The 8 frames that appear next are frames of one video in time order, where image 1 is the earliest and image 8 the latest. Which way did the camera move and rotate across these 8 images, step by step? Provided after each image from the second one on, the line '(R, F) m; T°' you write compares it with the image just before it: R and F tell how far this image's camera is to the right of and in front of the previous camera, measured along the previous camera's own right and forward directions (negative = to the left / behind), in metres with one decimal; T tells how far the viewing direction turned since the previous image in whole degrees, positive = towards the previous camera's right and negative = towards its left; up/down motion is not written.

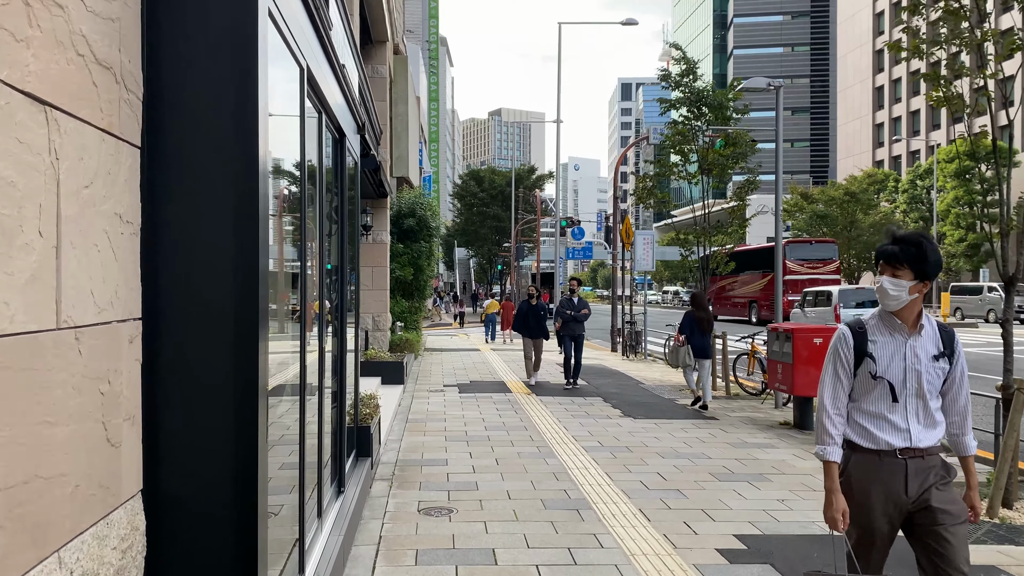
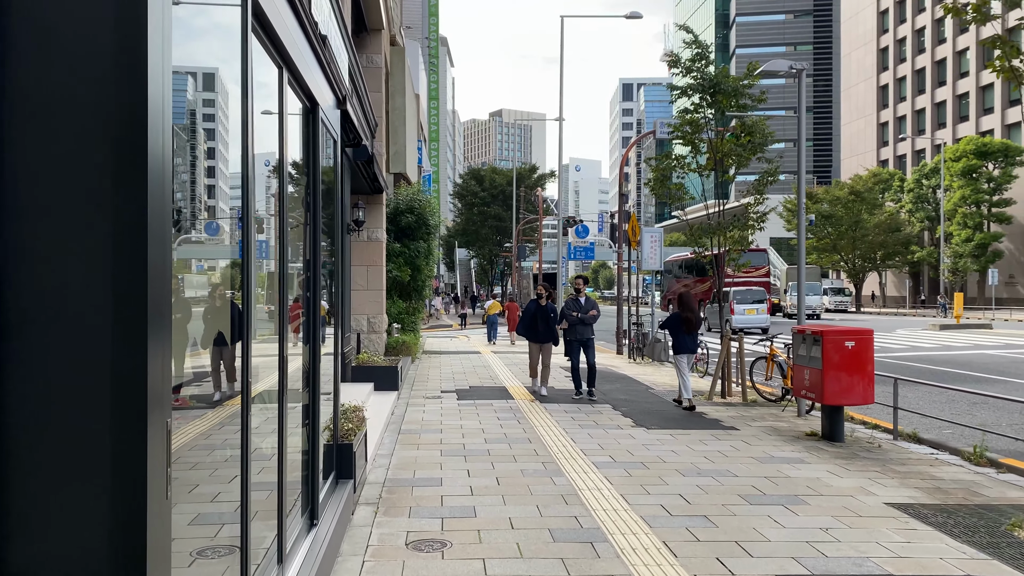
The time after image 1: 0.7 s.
(0.0, +0.7) m; 0°
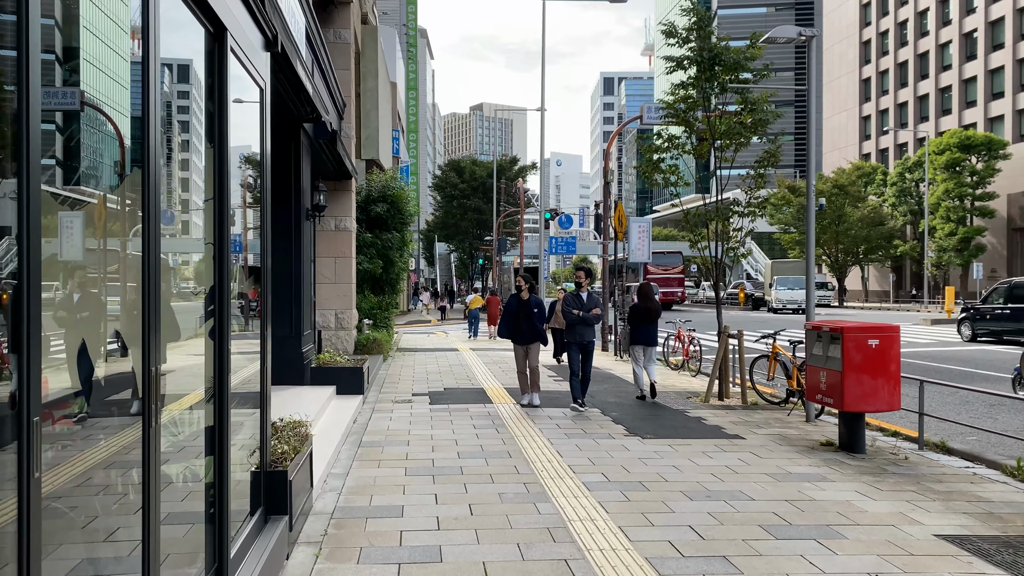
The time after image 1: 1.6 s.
(0.0, +1.0) m; +1°
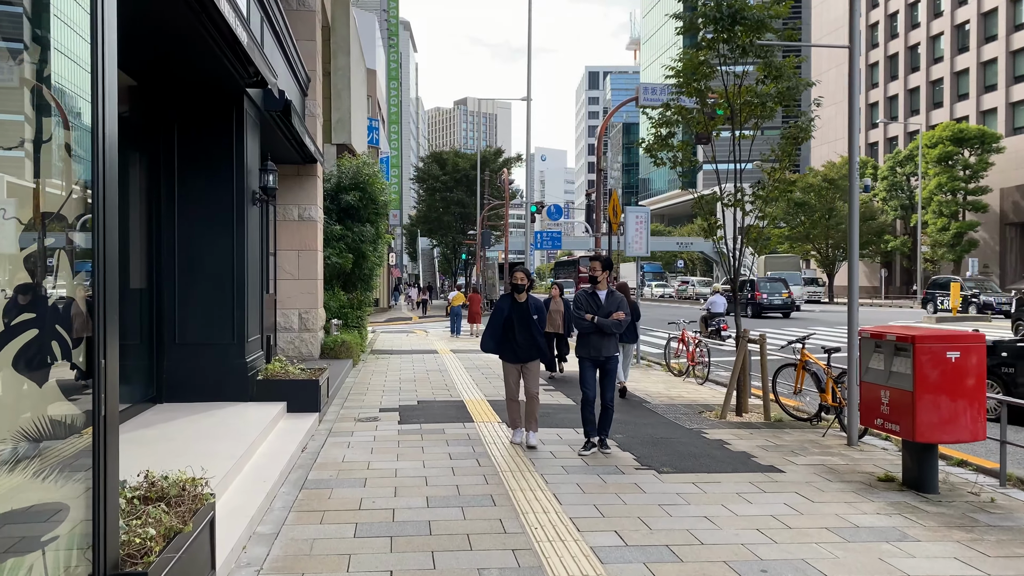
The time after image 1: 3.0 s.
(0.0, +1.5) m; +1°
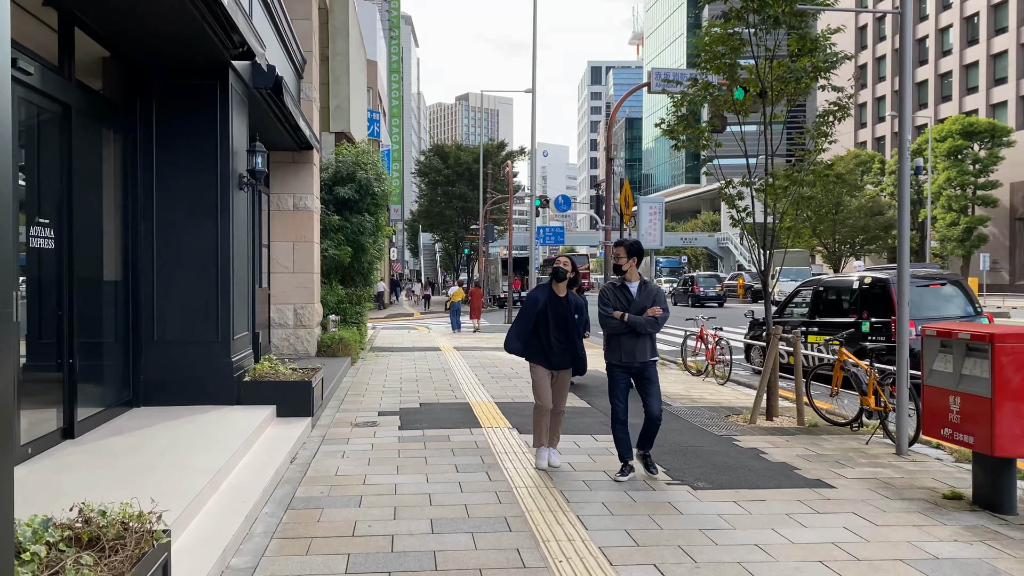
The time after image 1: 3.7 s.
(-0.1, +0.7) m; 0°
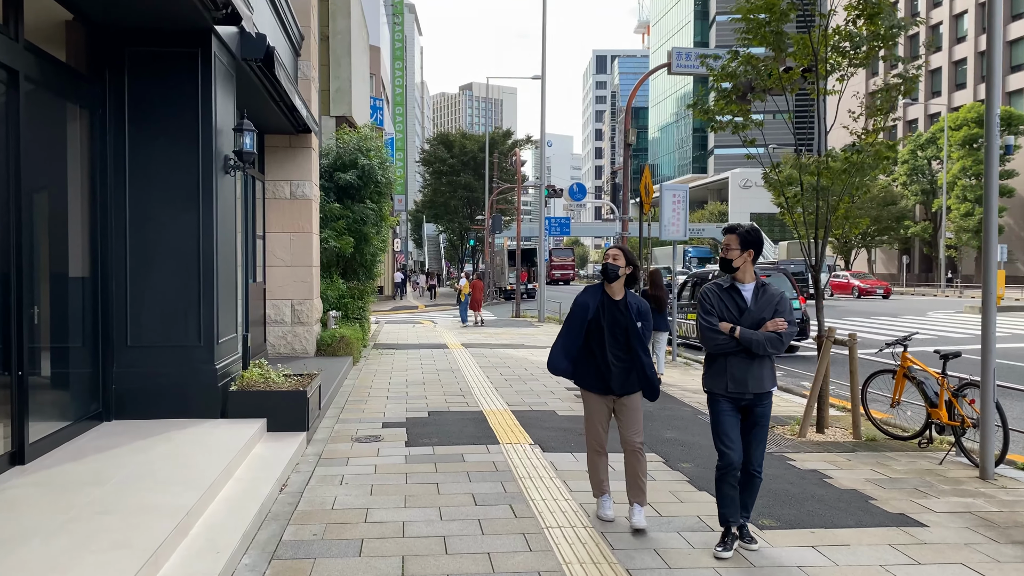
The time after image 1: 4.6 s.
(-0.1, +0.9) m; 0°
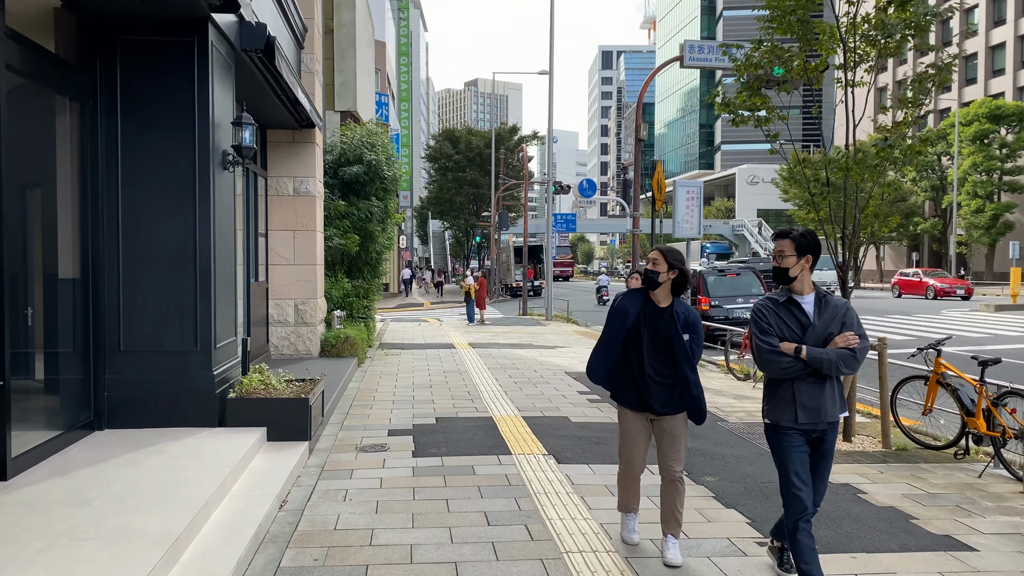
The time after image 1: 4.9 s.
(-0.1, +0.3) m; 0°
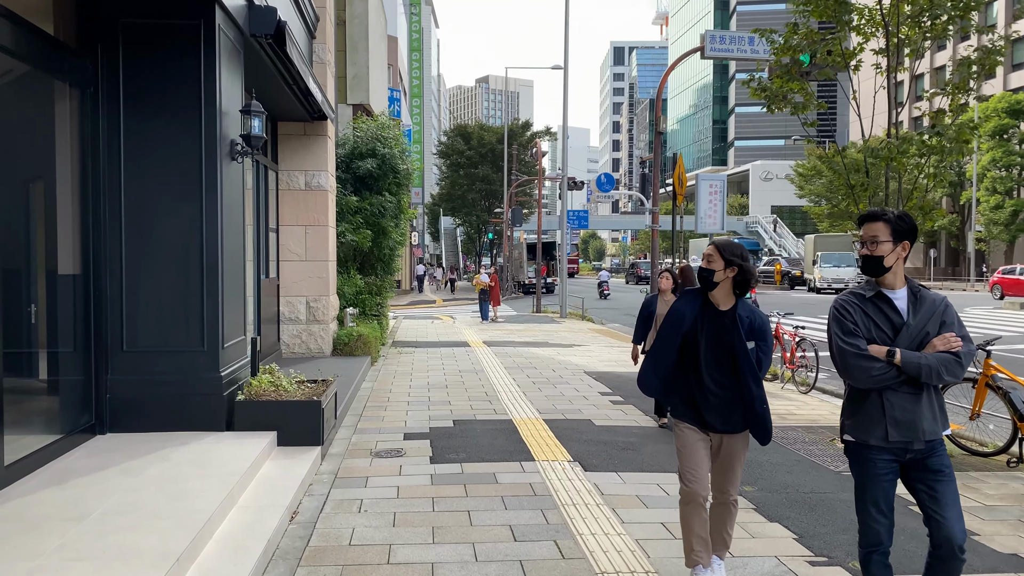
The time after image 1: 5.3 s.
(-0.1, +0.3) m; -1°
